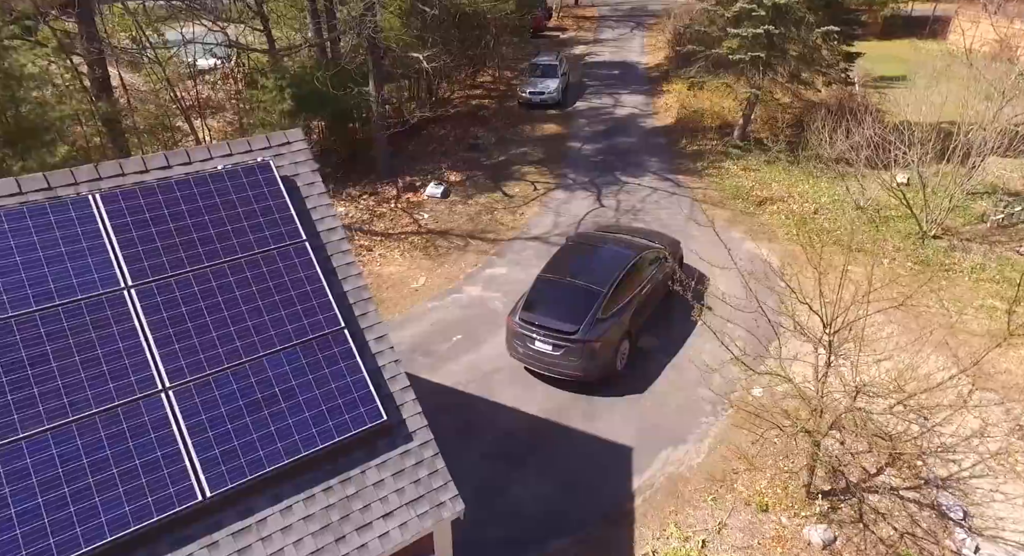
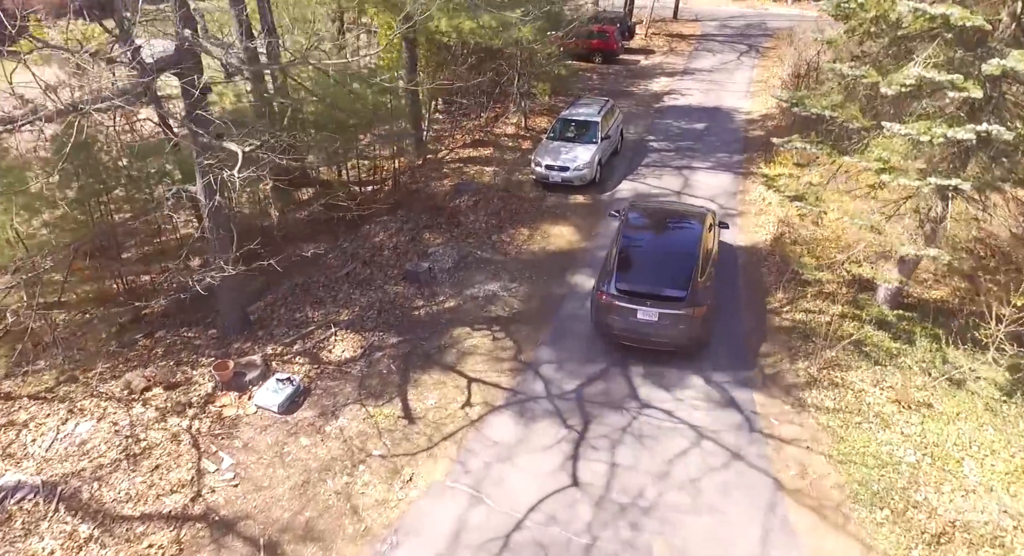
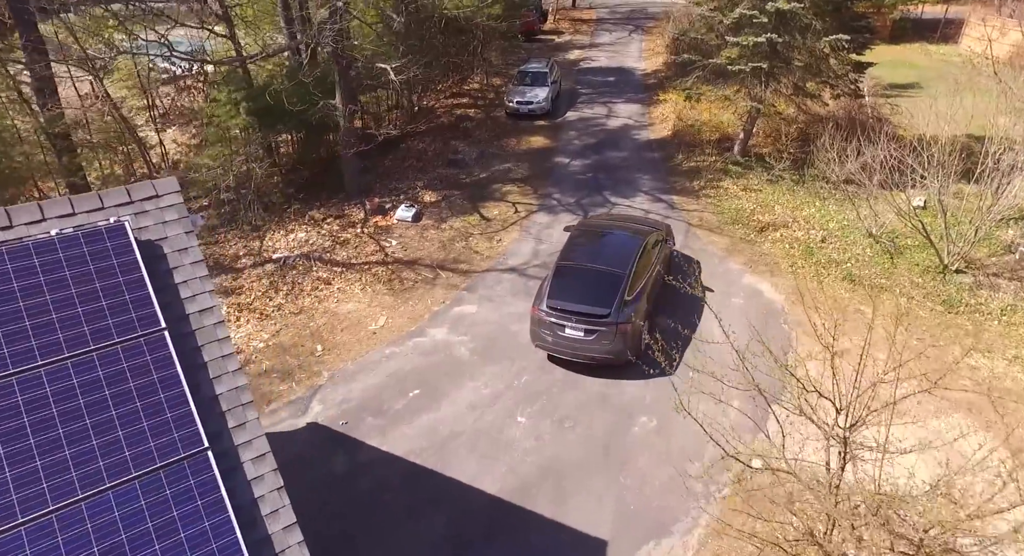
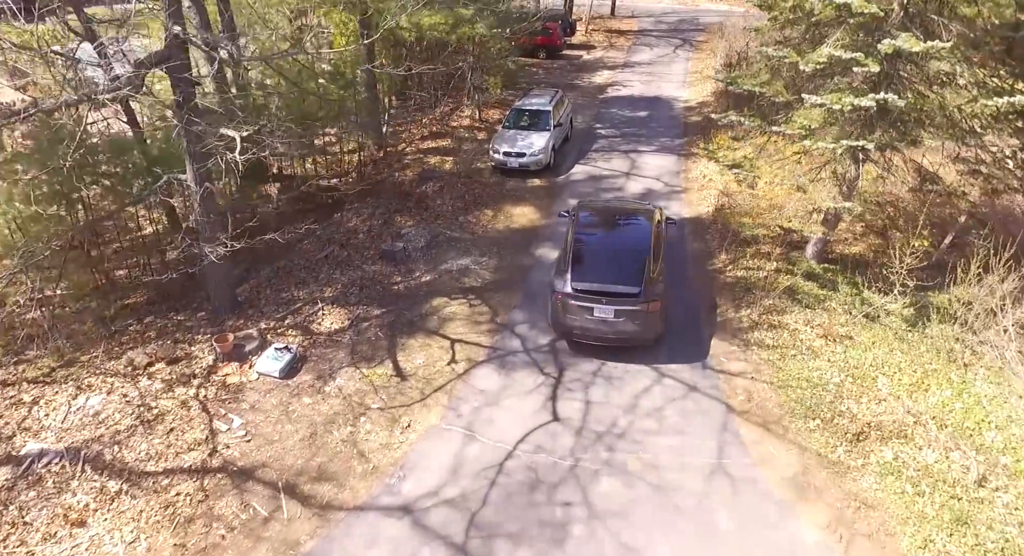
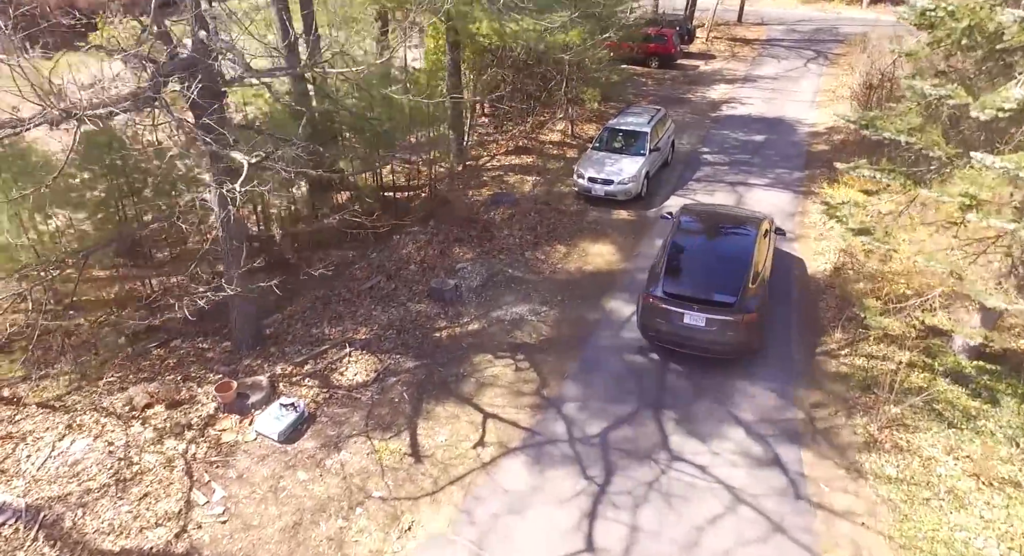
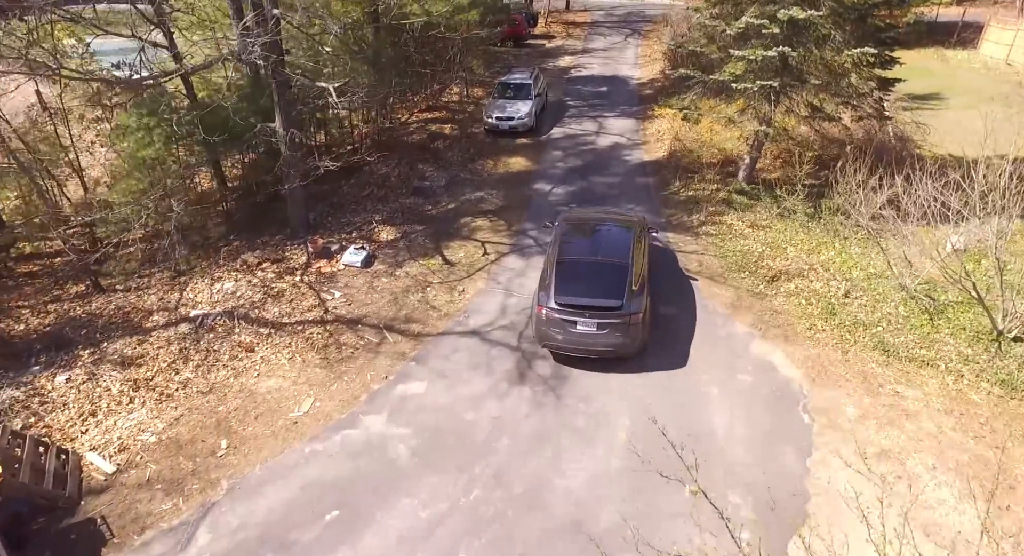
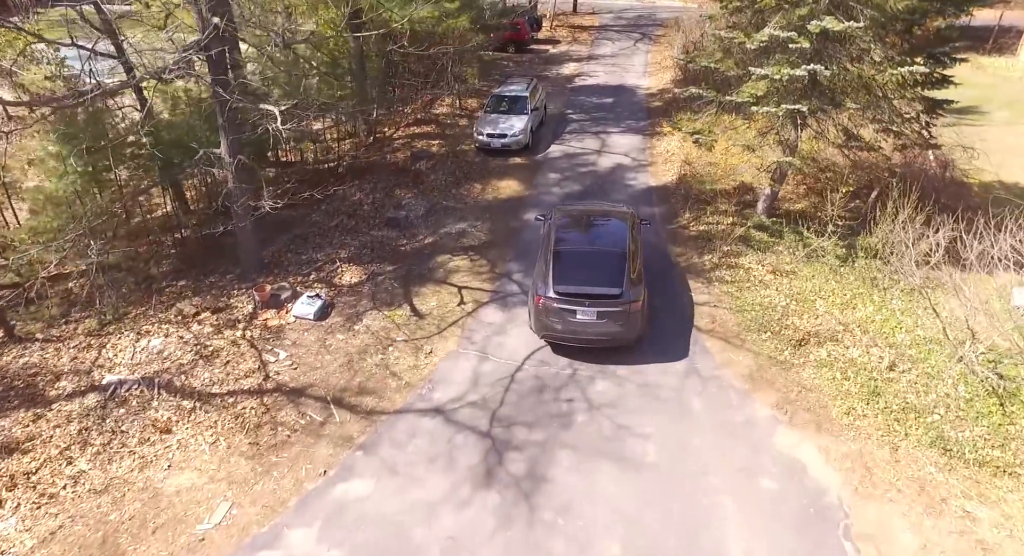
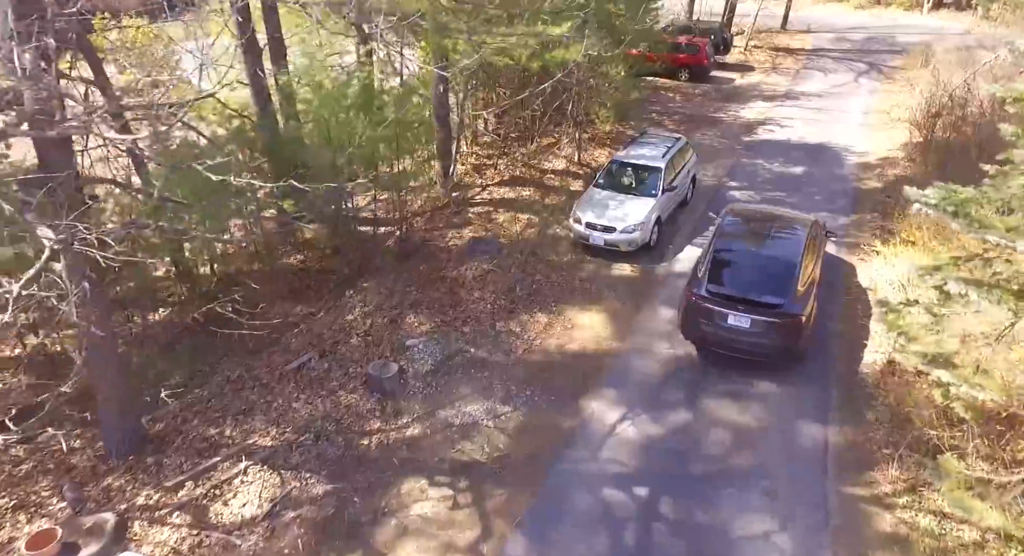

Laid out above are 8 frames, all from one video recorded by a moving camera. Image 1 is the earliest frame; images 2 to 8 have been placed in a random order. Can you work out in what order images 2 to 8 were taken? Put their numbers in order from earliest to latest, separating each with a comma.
3, 6, 7, 4, 2, 5, 8
